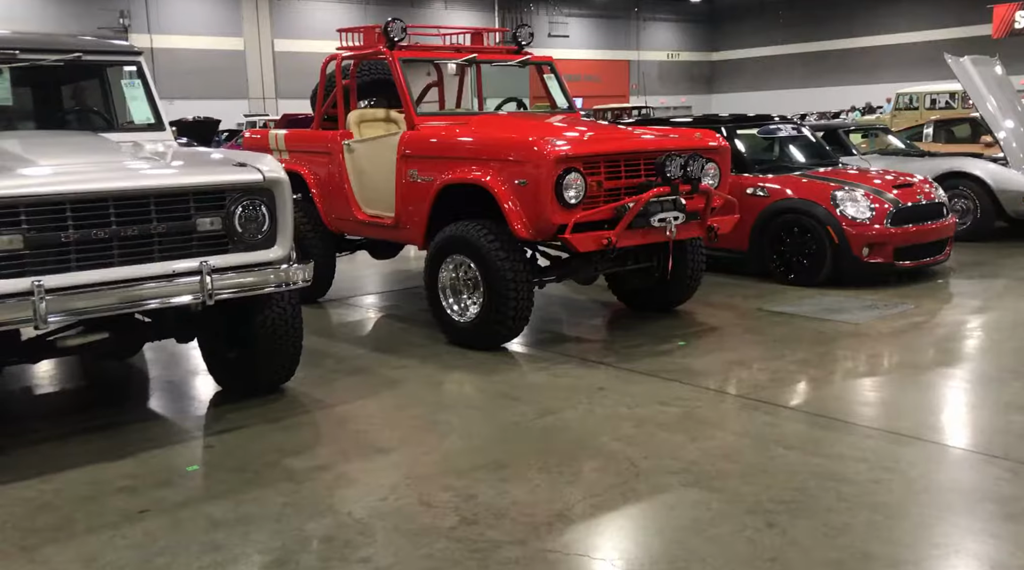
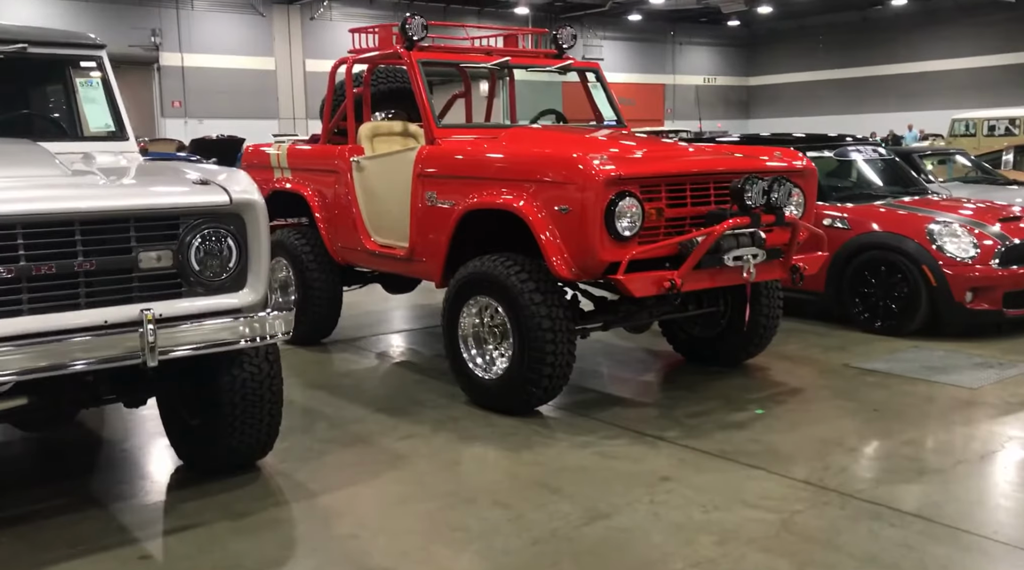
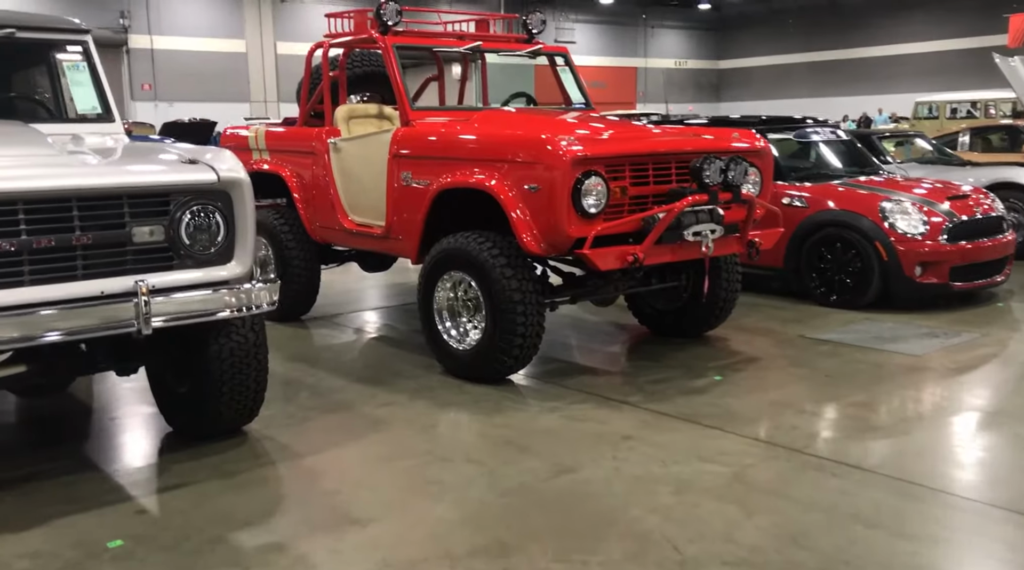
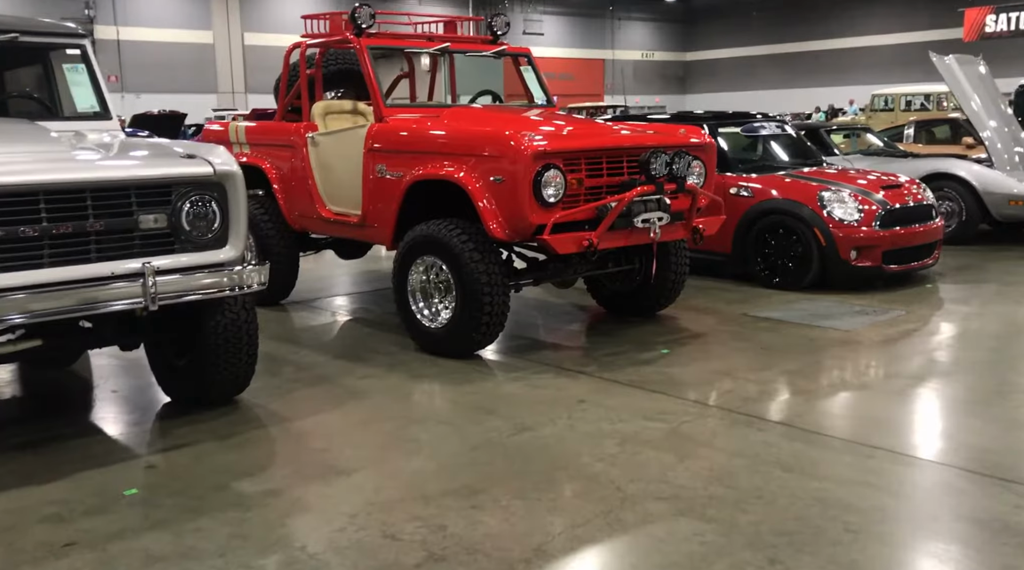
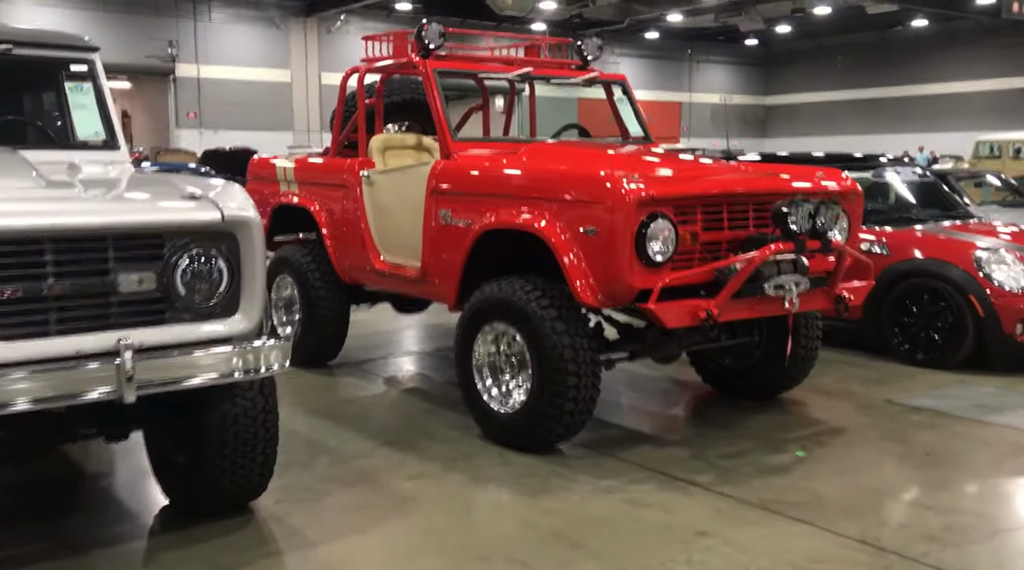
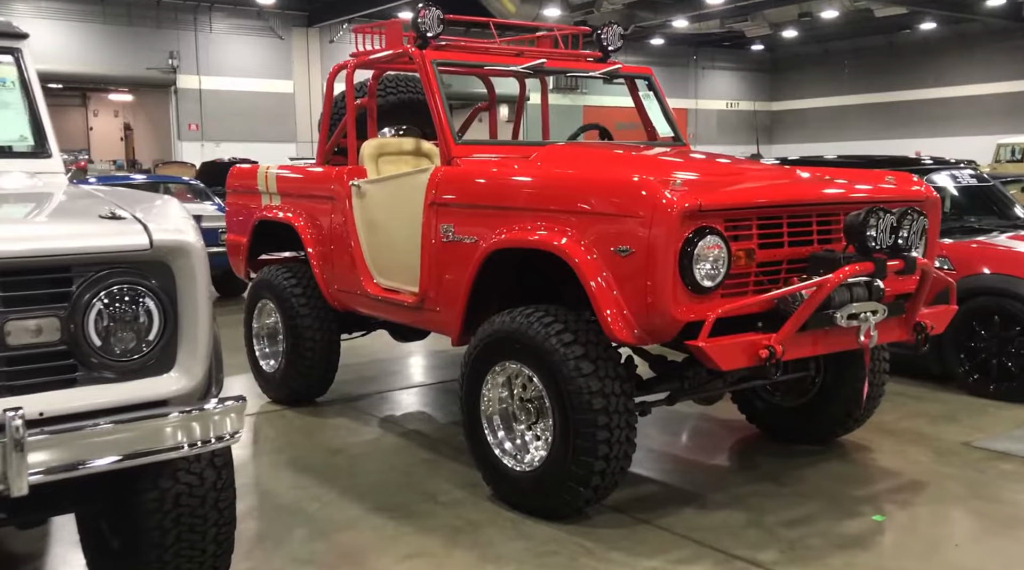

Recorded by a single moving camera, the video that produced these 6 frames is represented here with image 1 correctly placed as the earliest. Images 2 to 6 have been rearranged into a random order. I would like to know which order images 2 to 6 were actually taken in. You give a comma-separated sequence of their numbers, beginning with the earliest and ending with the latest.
4, 3, 2, 5, 6
